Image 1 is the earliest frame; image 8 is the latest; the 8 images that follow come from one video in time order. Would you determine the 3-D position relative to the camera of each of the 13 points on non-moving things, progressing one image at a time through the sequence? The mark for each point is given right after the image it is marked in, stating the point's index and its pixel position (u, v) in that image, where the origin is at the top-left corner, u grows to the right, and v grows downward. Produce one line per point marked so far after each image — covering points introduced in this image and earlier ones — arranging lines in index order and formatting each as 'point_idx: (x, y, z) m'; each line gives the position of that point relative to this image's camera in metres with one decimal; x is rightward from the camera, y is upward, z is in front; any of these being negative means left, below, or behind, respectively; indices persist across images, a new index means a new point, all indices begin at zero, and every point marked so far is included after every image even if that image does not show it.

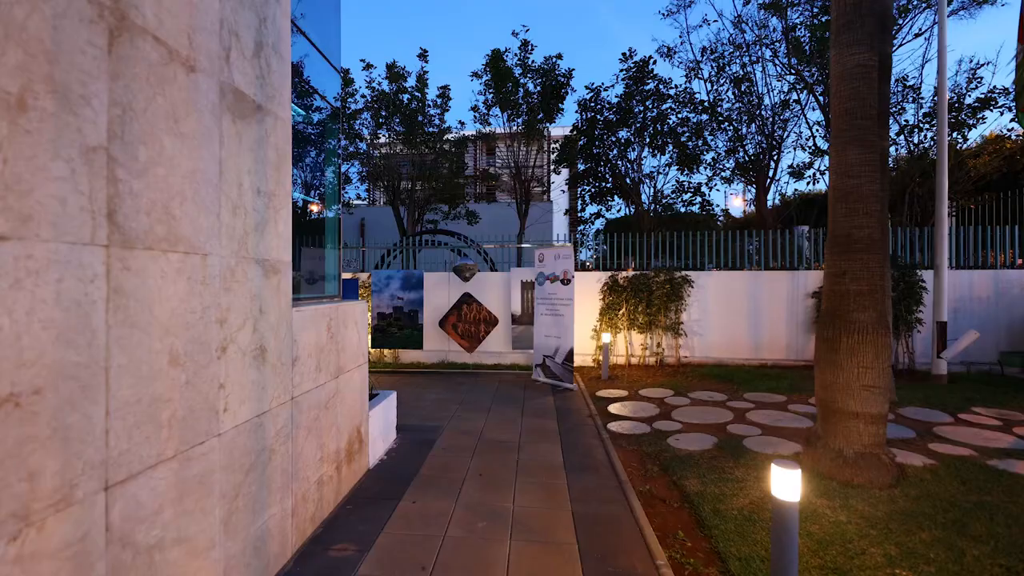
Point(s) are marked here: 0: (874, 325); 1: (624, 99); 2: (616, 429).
0: (+4.5, -0.5, +5.1) m
1: (+3.9, +6.5, +14.1) m
2: (+1.8, -2.4, +6.9) m
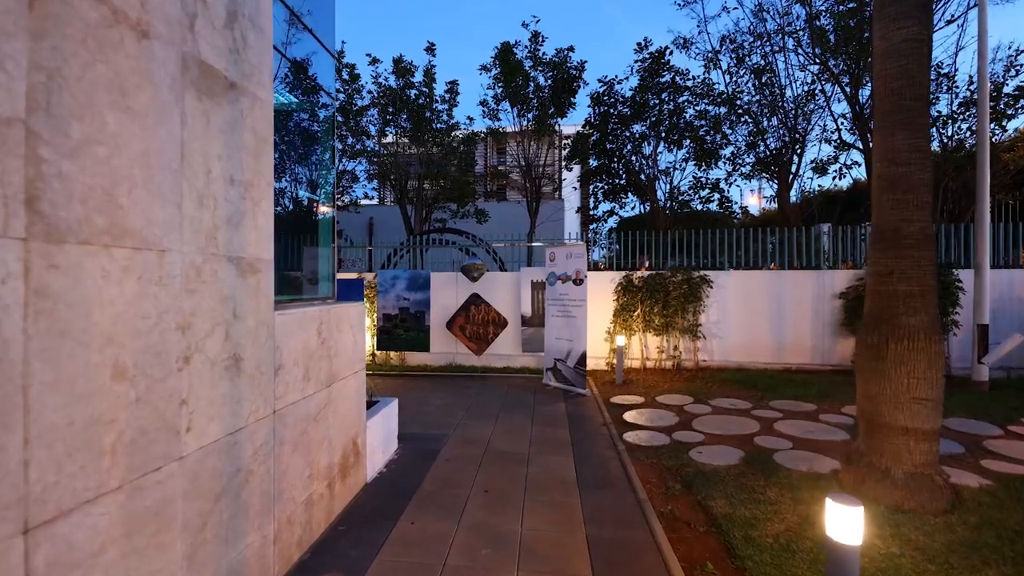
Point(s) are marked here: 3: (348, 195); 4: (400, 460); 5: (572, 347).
0: (+4.6, -0.5, +4.5) m
1: (+4.2, +6.5, +13.6) m
2: (+1.9, -2.4, +6.4) m
3: (-6.0, +3.4, +14.8) m
4: (-1.6, -2.4, +5.7) m
5: (+1.3, -1.3, +9.0) m
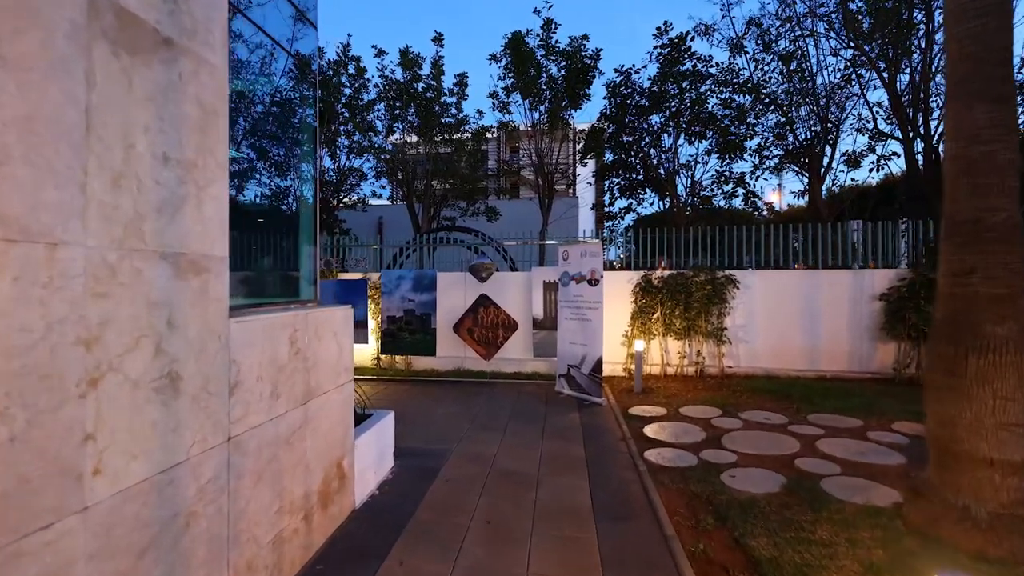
0: (+4.6, -0.5, +3.7) m
1: (+4.6, +6.5, +12.8) m
2: (+2.0, -2.4, +5.7) m
3: (-5.6, +3.3, +14.4) m
4: (-1.5, -2.4, +5.1) m
5: (+1.5, -1.3, +8.4) m
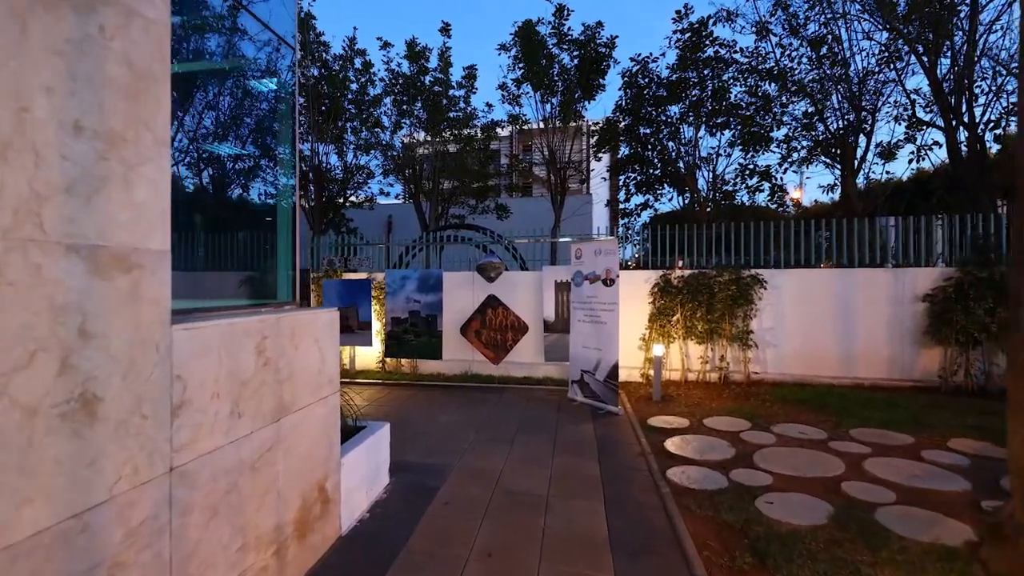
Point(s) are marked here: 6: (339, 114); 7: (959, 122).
0: (+4.7, -0.5, +3.0) m
1: (+4.9, +6.5, +12.1) m
2: (+2.1, -2.4, +5.1) m
3: (-5.2, +3.3, +14.1) m
4: (-1.4, -2.4, +4.6) m
5: (+1.7, -1.3, +7.8) m
6: (-5.4, +5.5, +12.9) m
7: (+13.8, +5.1, +12.6) m
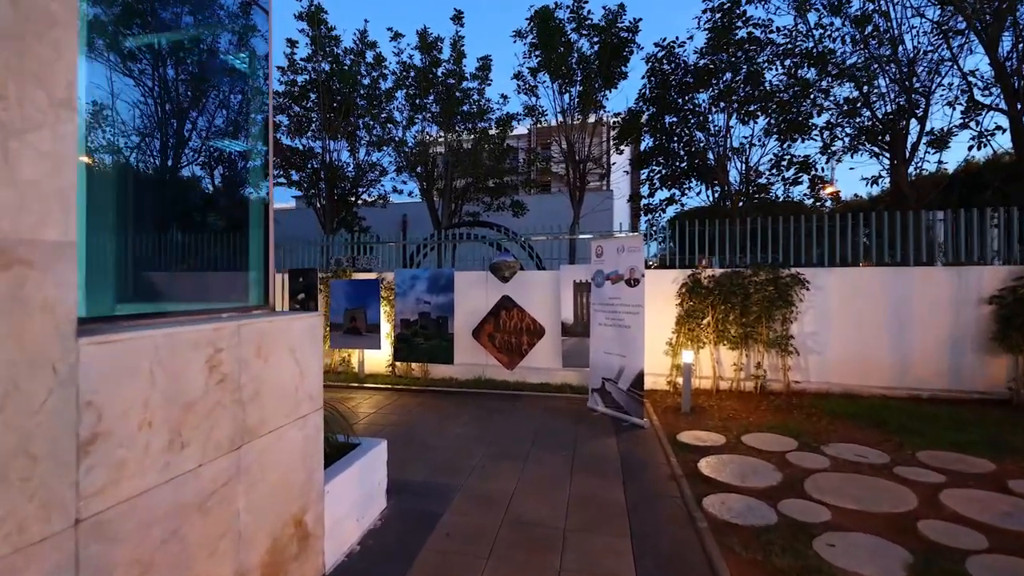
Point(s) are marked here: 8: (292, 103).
0: (+4.7, -0.5, +2.2) m
1: (+5.4, +6.5, +11.3) m
2: (+2.2, -2.4, +4.4) m
3: (-4.6, +3.3, +13.7) m
4: (-1.3, -2.4, +4.1) m
5: (+2.0, -1.3, +7.1) m
6: (-4.9, +5.5, +12.5) m
7: (+14.3, +5.1, +11.3) m
8: (-6.8, +5.7, +12.4) m
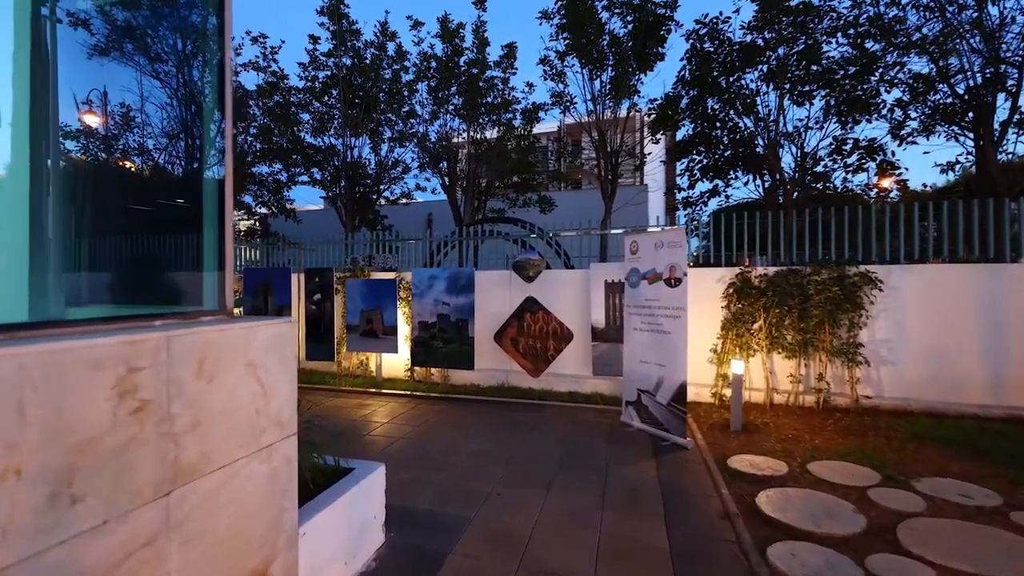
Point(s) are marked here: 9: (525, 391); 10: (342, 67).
0: (+4.7, -0.5, +1.2) m
1: (+6.0, +6.5, +10.1) m
2: (+2.4, -2.4, +3.6) m
3: (-3.7, +3.3, +13.3) m
4: (-1.1, -2.4, +3.5) m
5: (+2.3, -1.3, +6.2) m
6: (-4.1, +5.4, +12.2) m
7: (+15.0, +5.1, +9.5) m
8: (-6.0, +5.7, +12.2) m
9: (+0.3, -2.2, +8.6) m
10: (-5.0, +6.5, +12.0) m
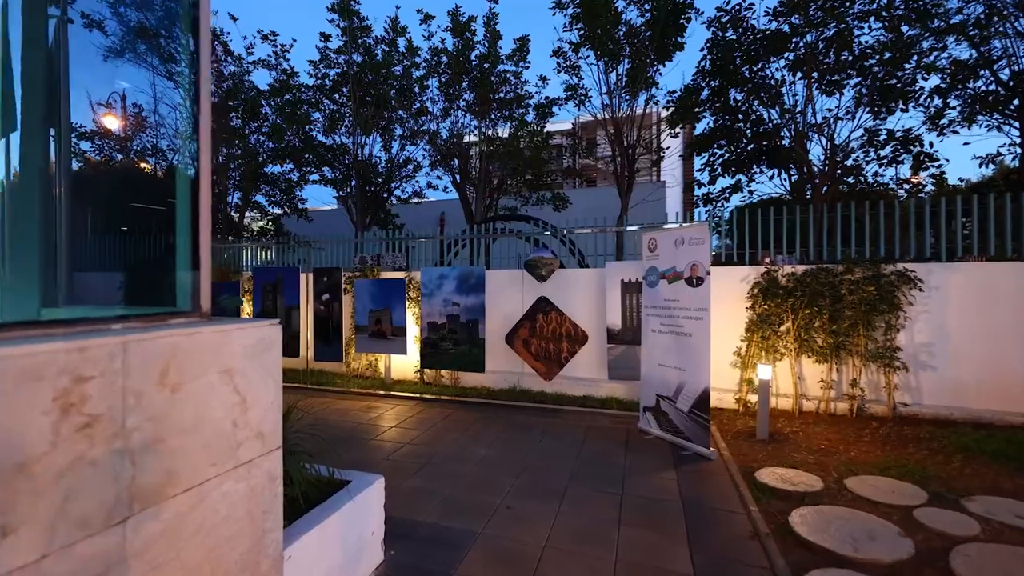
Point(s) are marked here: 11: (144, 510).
0: (+4.7, -0.5, +0.7) m
1: (+6.3, +6.5, +9.6) m
2: (+2.5, -2.4, +3.2) m
3: (-3.3, +3.3, +13.1) m
4: (-1.1, -2.4, +3.2) m
5: (+2.5, -1.3, +5.8) m
6: (-3.8, +5.4, +12.0) m
7: (+15.2, +5.1, +8.7) m
8: (-5.6, +5.7, +12.1) m
9: (+0.5, -2.2, +8.2) m
10: (-4.6, +6.5, +11.8) m
11: (-1.7, -1.0, +1.9) m
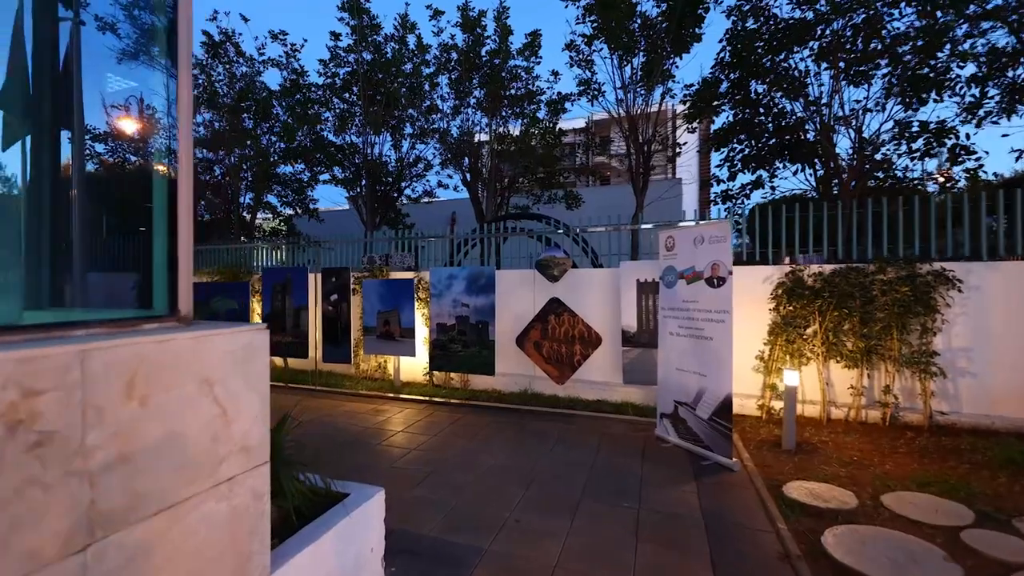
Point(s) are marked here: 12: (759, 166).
0: (+4.7, -0.5, +0.3) m
1: (+6.6, +6.4, +9.2) m
2: (+2.5, -2.4, +2.9) m
3: (-3.0, +3.3, +13.0) m
4: (-1.0, -2.4, +3.0) m
5: (+2.6, -1.3, +5.5) m
6: (-3.4, +5.4, +11.9) m
7: (+15.4, +5.1, +8.0) m
8: (-5.3, +5.7, +12.0) m
9: (+0.7, -2.2, +8.0) m
10: (-4.3, +6.5, +11.7) m
11: (-1.7, -1.0, +1.7) m
12: (+6.2, +3.1, +10.3) m
